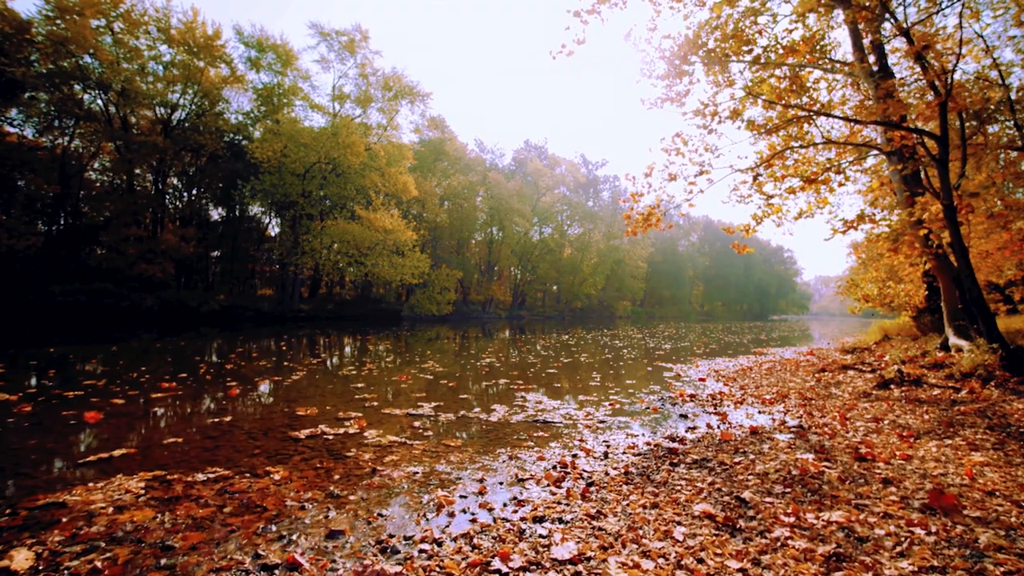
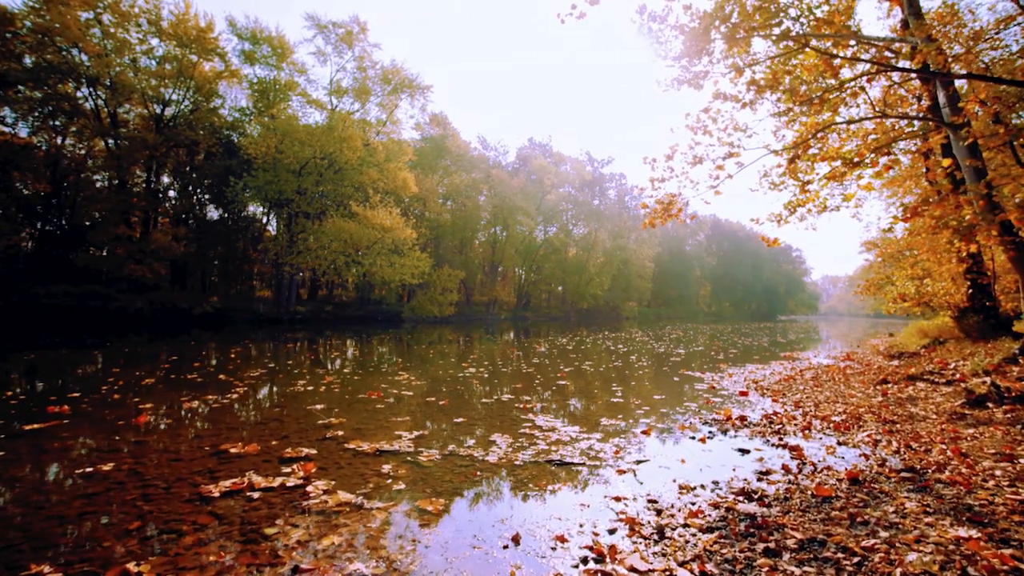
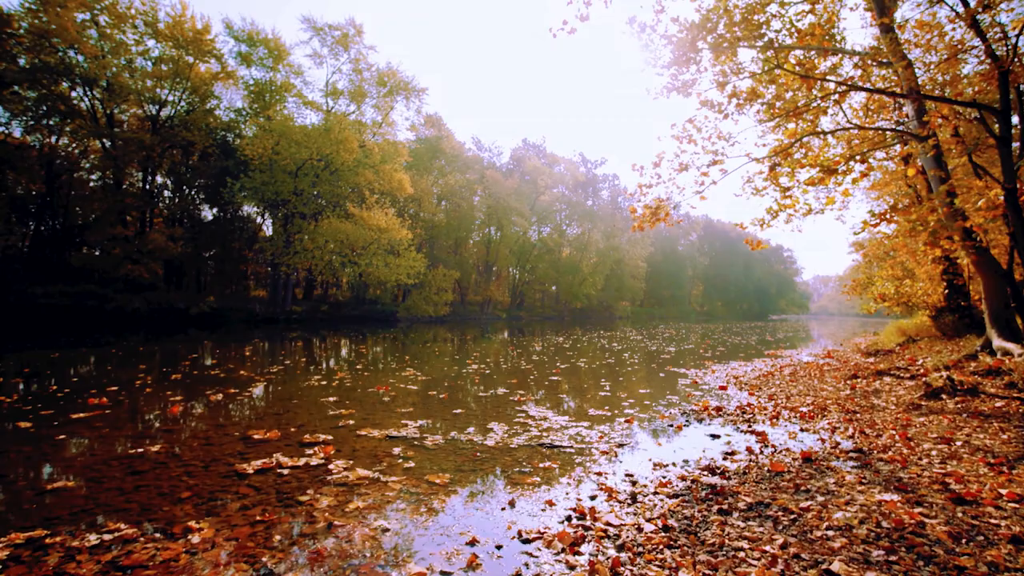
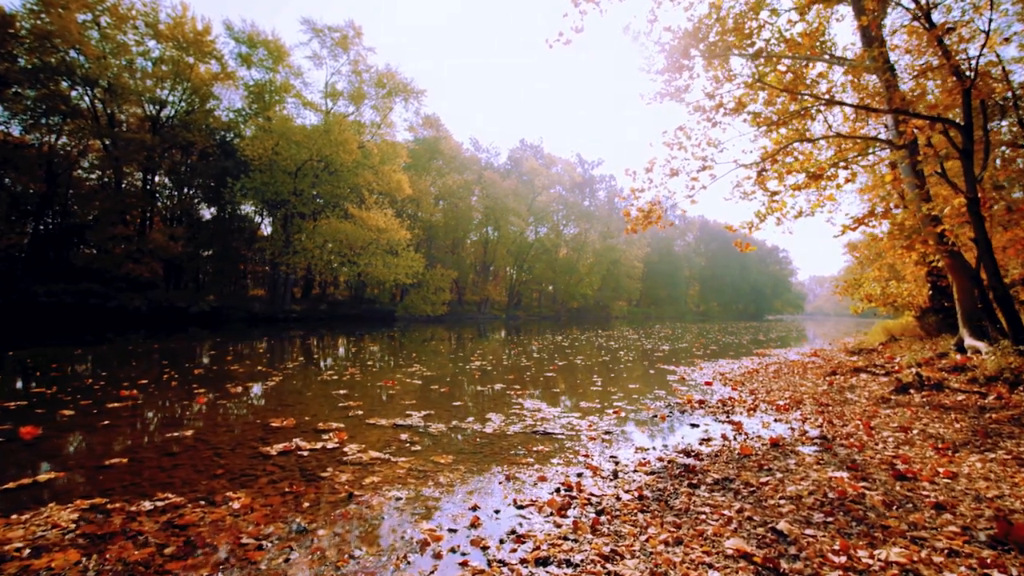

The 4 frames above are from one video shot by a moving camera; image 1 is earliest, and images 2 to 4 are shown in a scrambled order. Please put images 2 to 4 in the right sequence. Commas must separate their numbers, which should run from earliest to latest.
4, 3, 2
